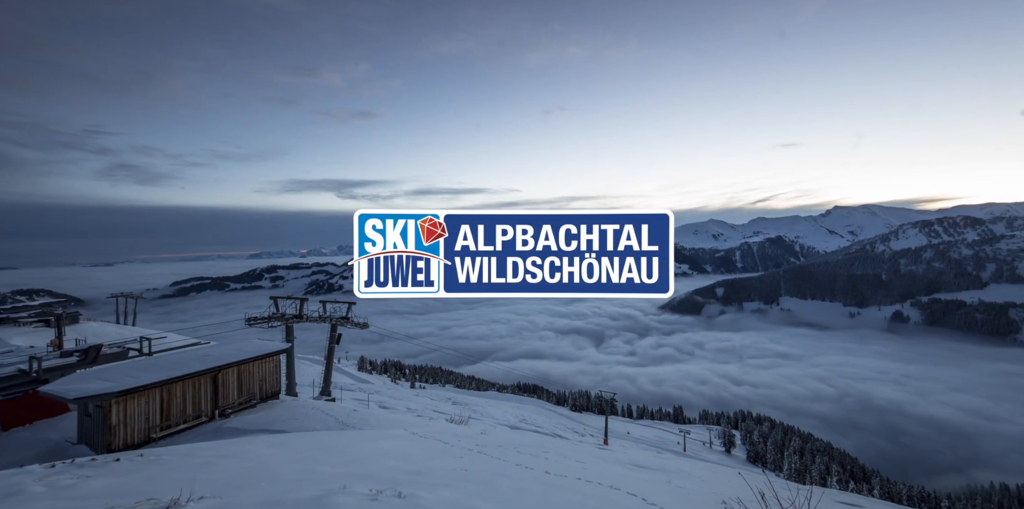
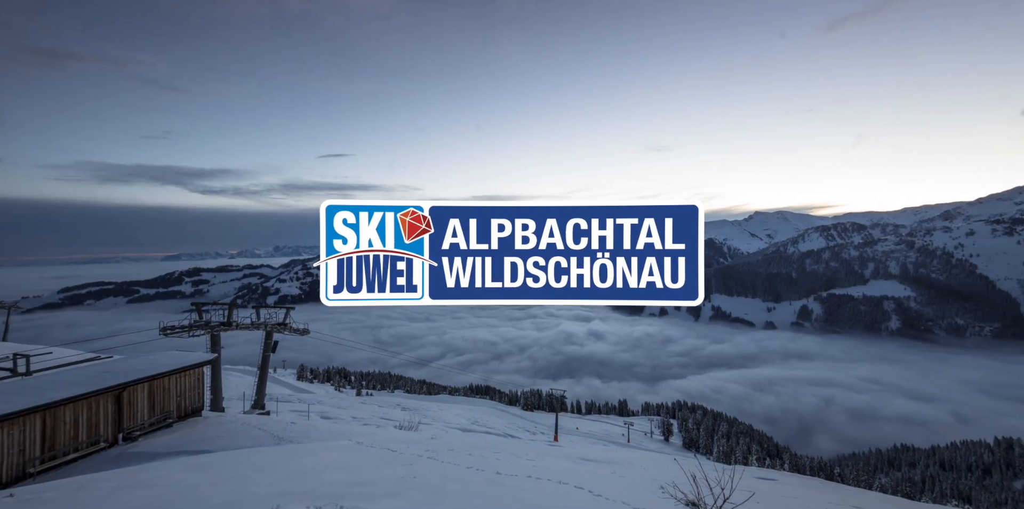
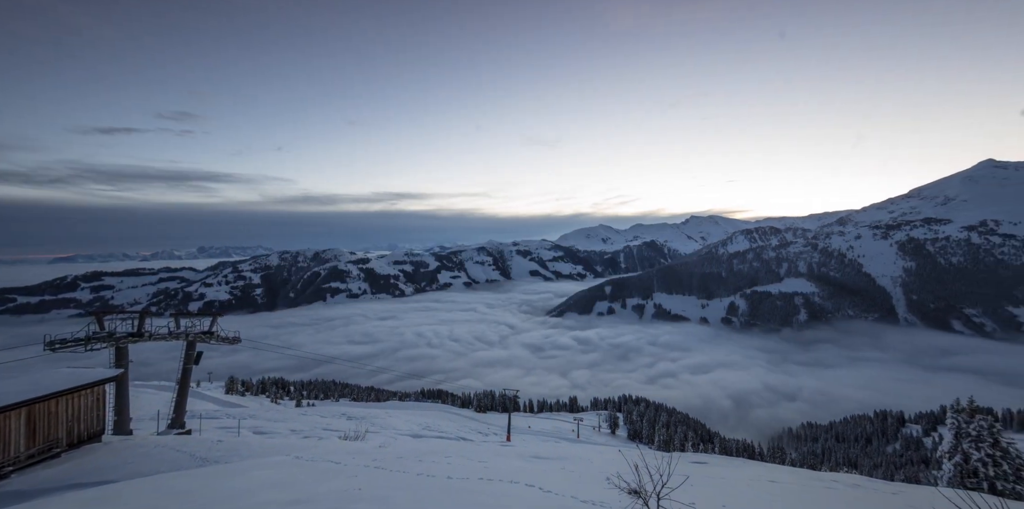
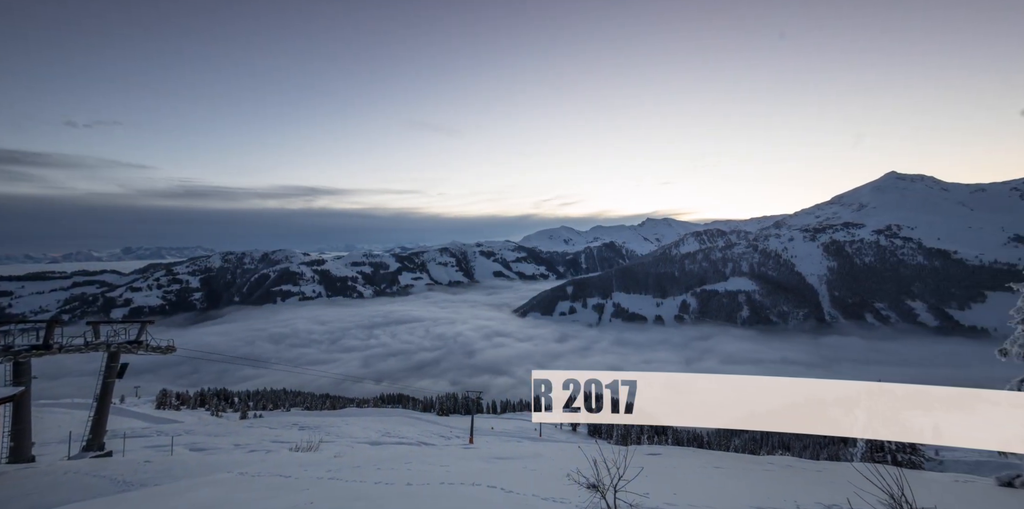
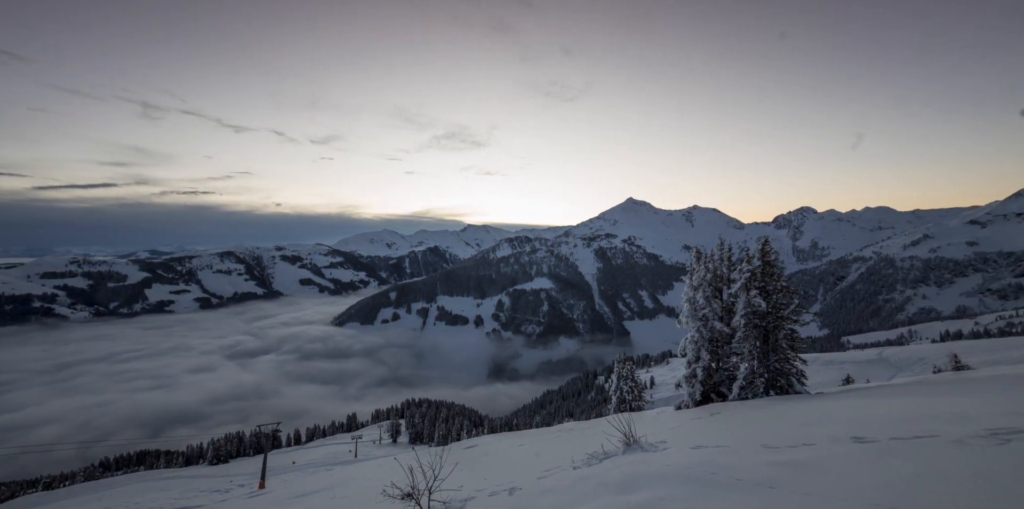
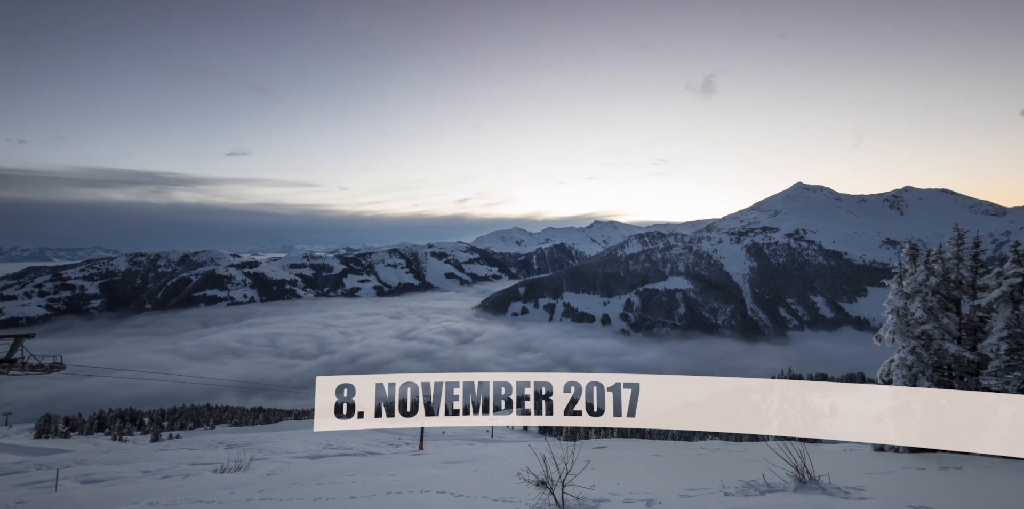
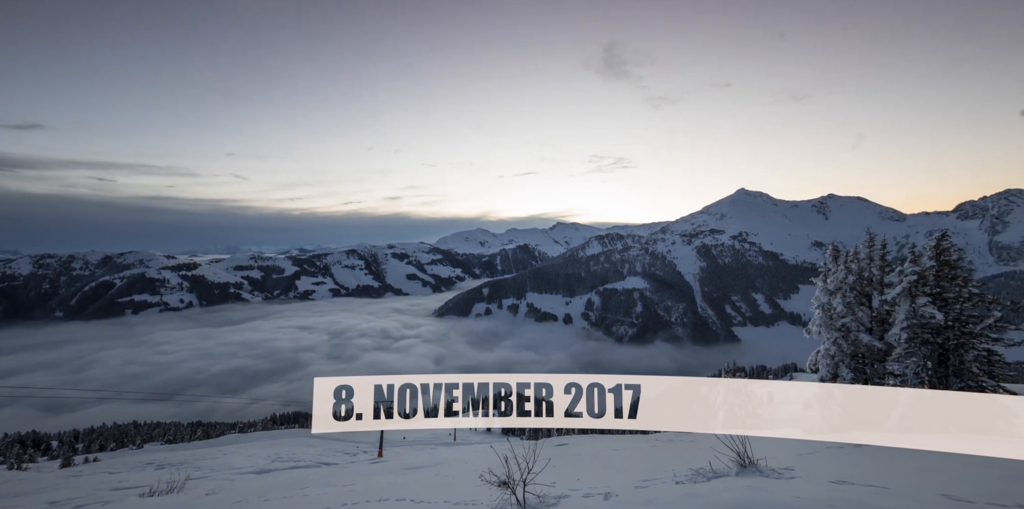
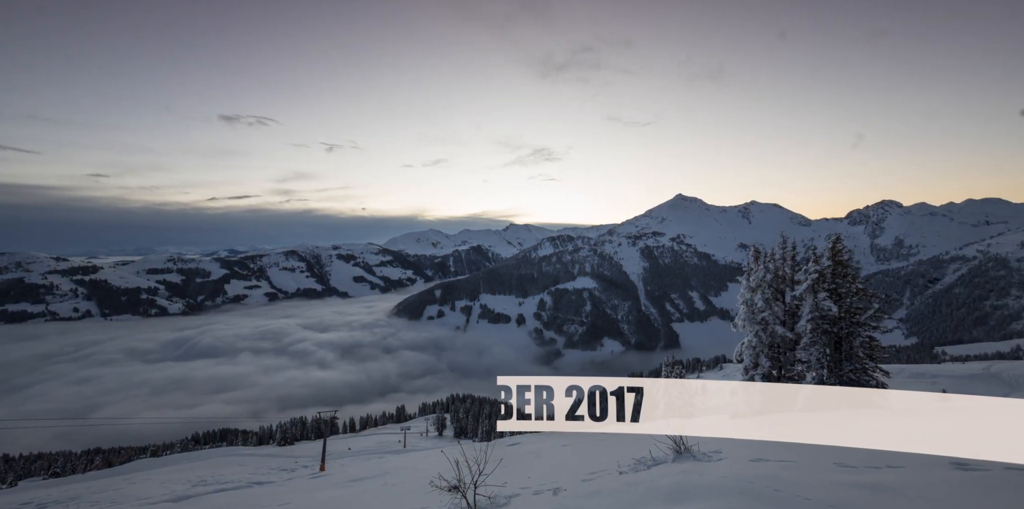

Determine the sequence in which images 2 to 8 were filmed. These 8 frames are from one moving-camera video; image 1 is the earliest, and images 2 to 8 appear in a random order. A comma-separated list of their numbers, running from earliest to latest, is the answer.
2, 3, 4, 6, 7, 8, 5
